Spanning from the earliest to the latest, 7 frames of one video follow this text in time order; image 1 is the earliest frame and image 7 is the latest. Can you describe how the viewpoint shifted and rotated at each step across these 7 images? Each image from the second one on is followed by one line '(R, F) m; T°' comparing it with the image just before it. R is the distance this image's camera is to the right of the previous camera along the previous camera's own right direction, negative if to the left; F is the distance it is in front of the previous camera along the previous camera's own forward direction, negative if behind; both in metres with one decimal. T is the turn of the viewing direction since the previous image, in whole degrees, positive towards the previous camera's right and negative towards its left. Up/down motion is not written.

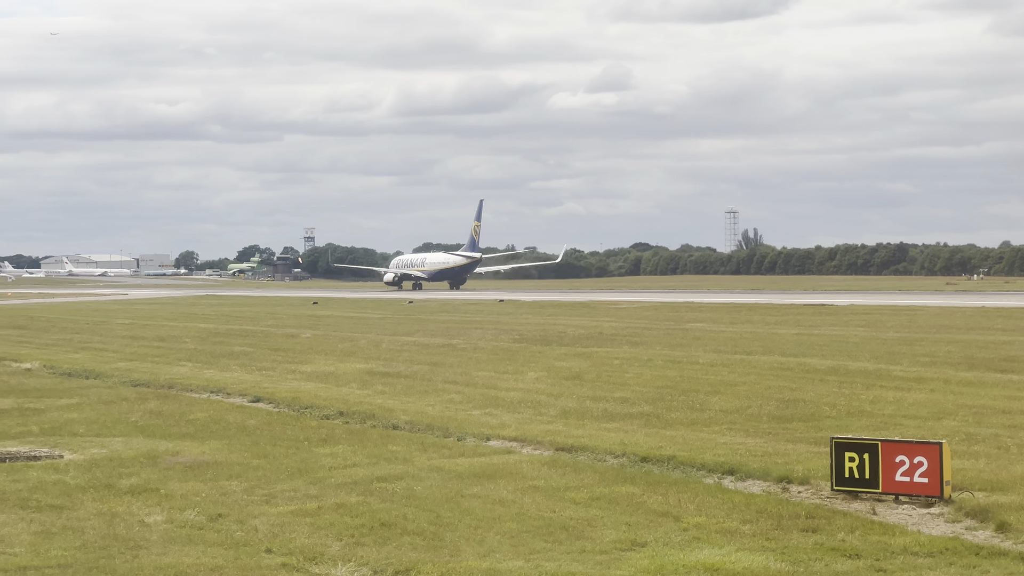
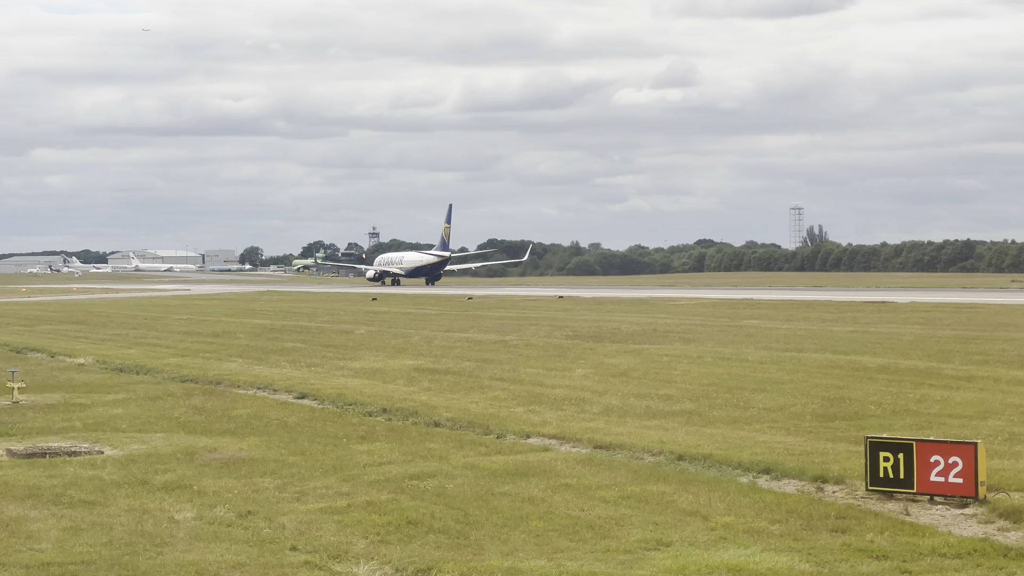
(+0.1, 0.0) m; -2°
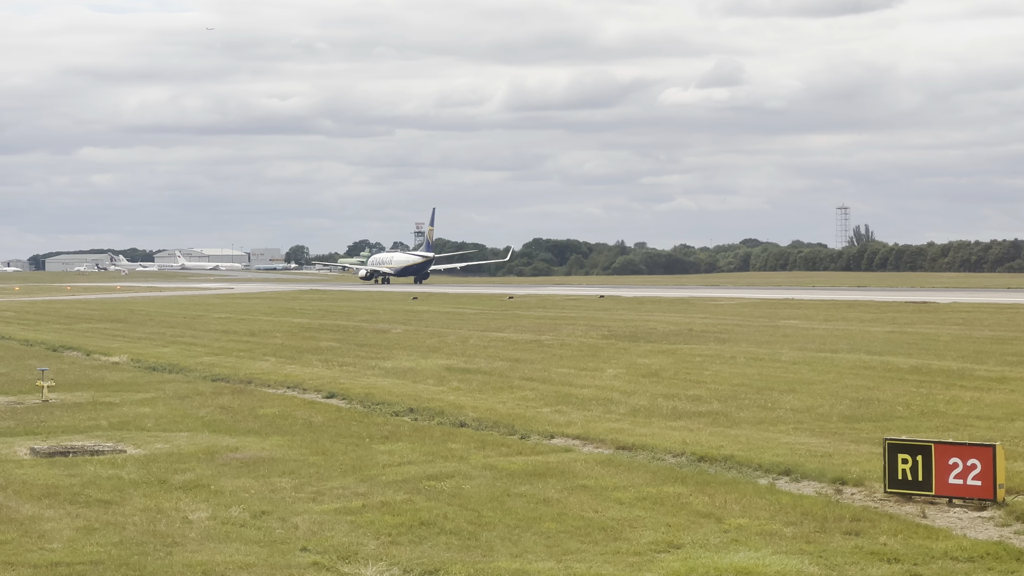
(+0.1, 0.0) m; -1°
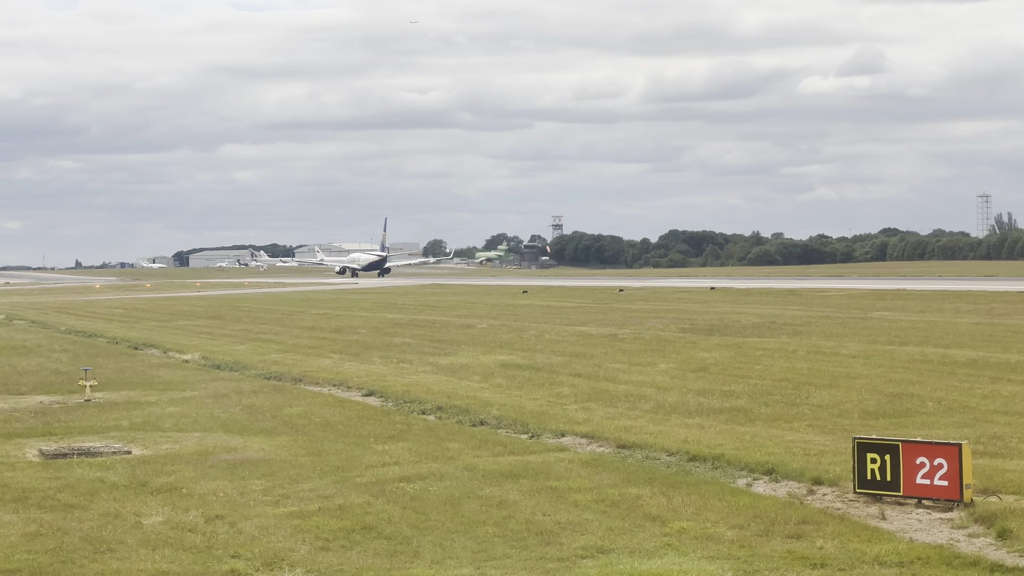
(+0.7, +0.1) m; -3°
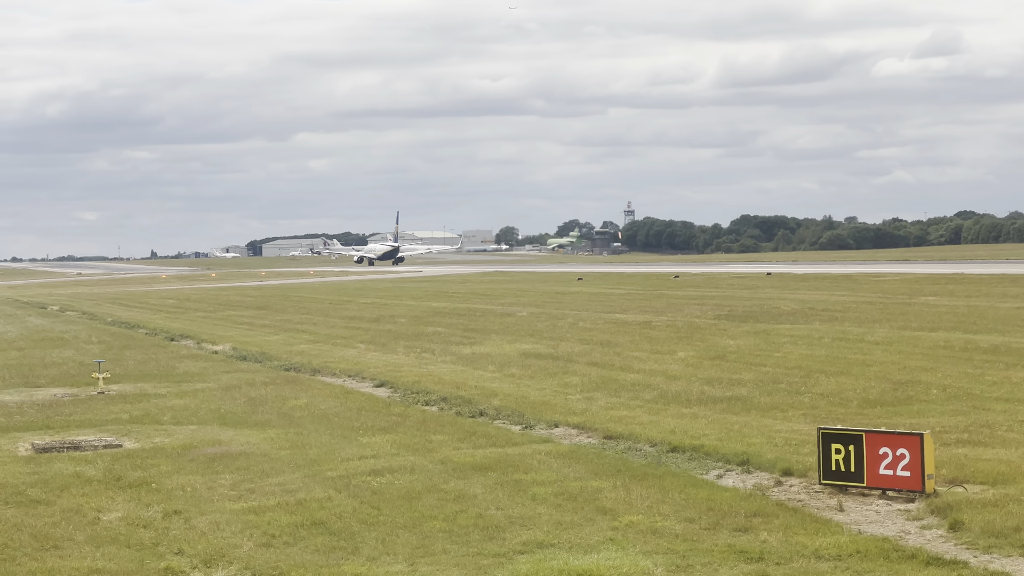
(+0.4, +0.1) m; -1°
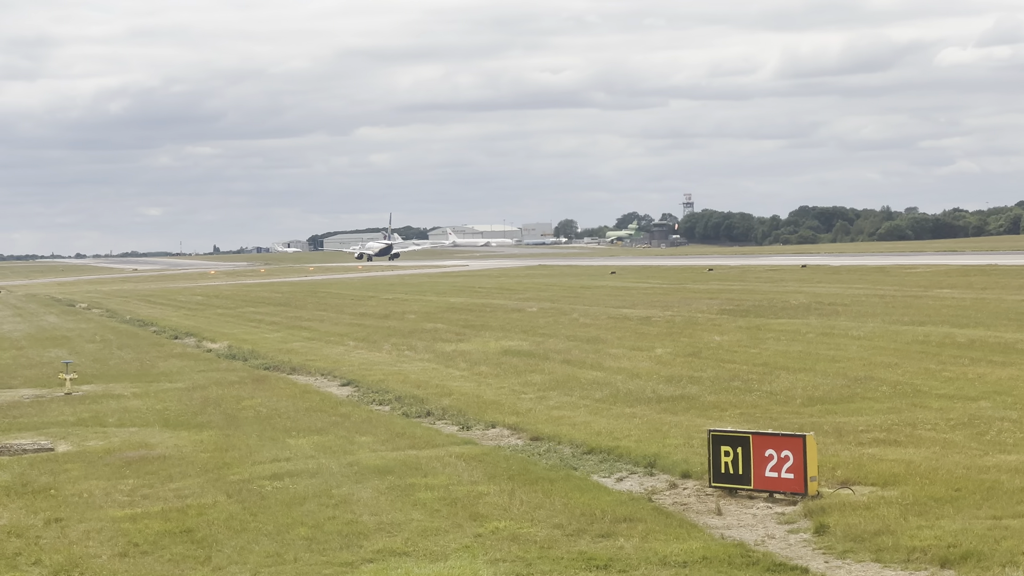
(+0.7, +0.1) m; -1°
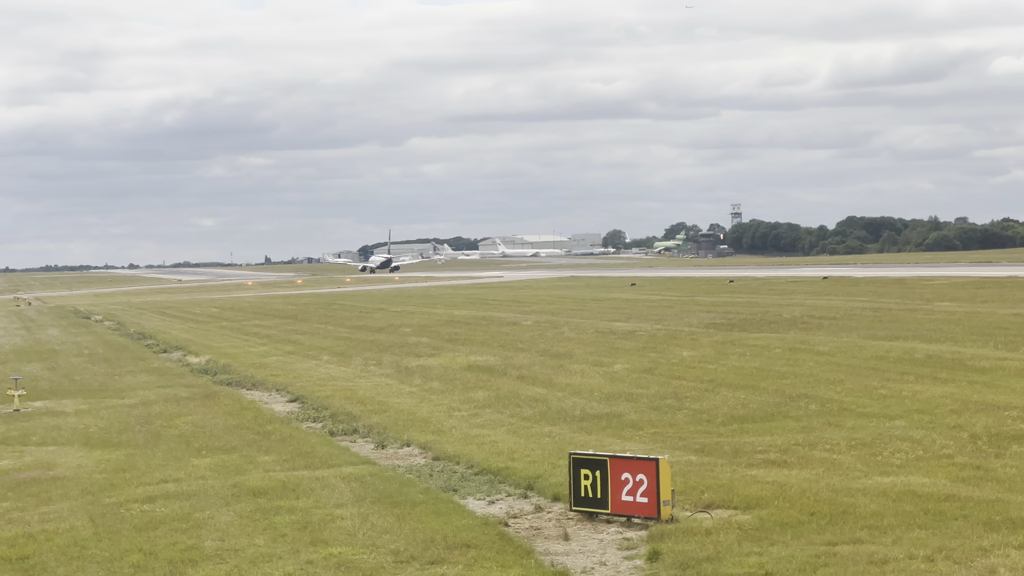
(+0.7, +0.1) m; 0°
